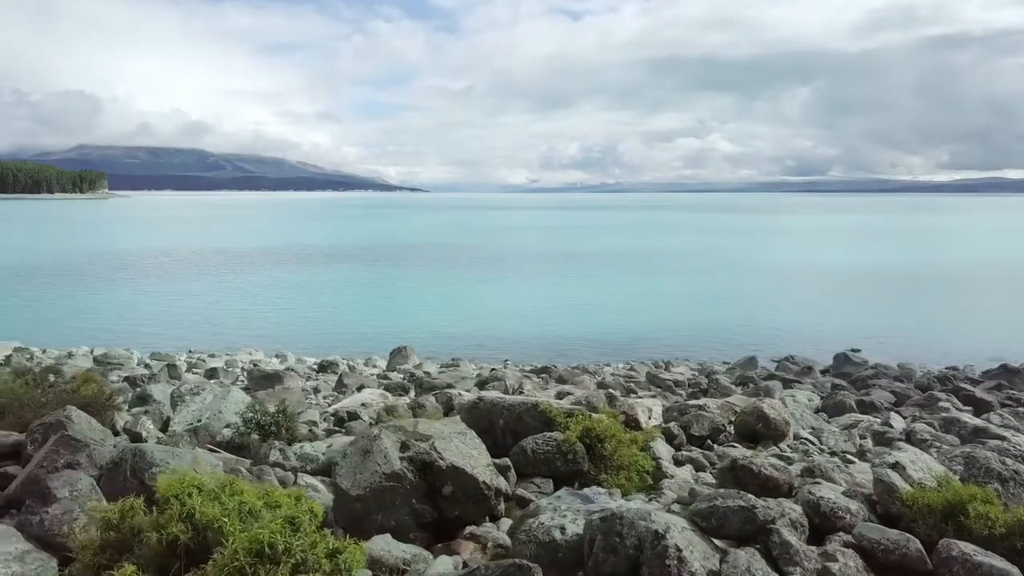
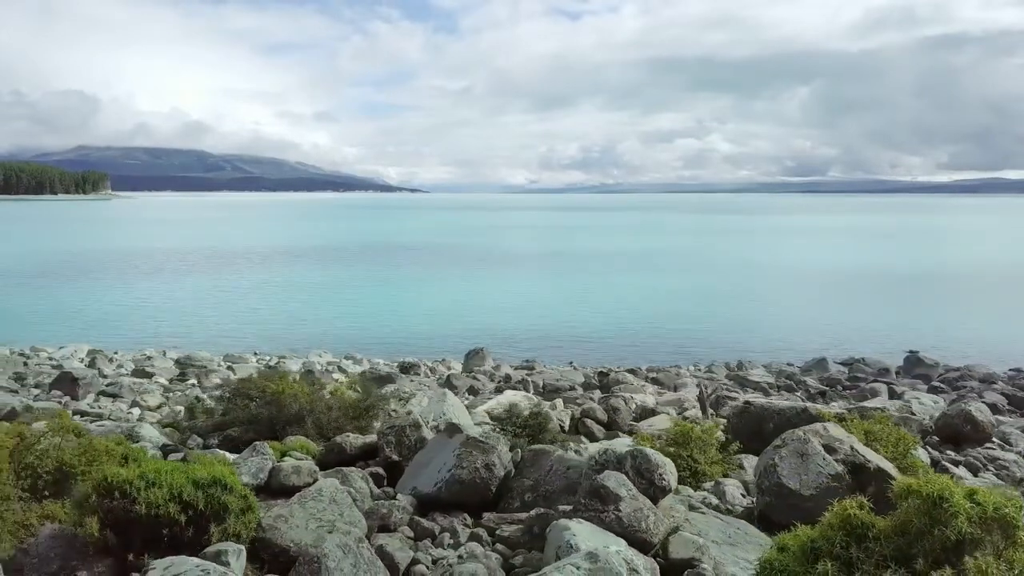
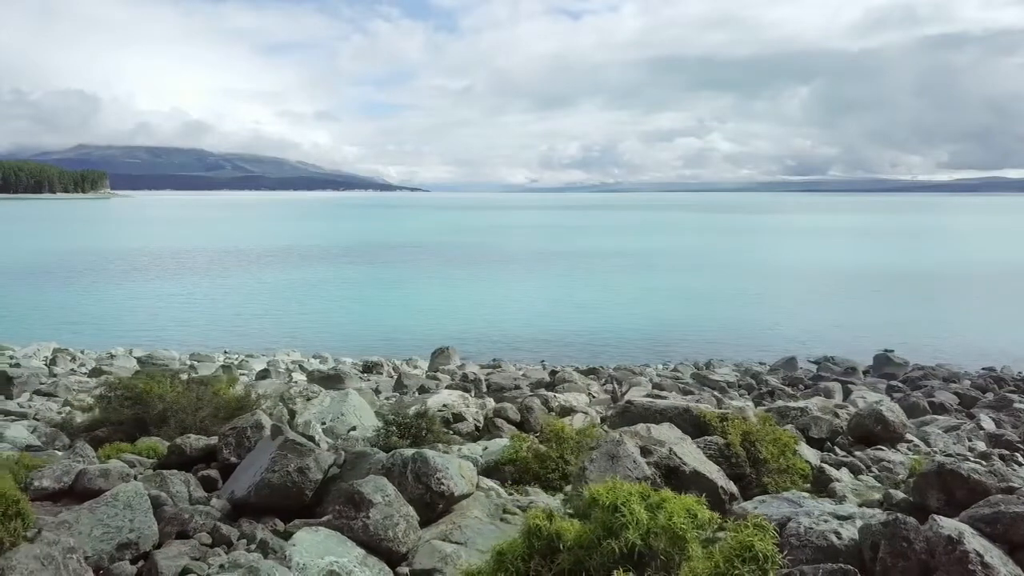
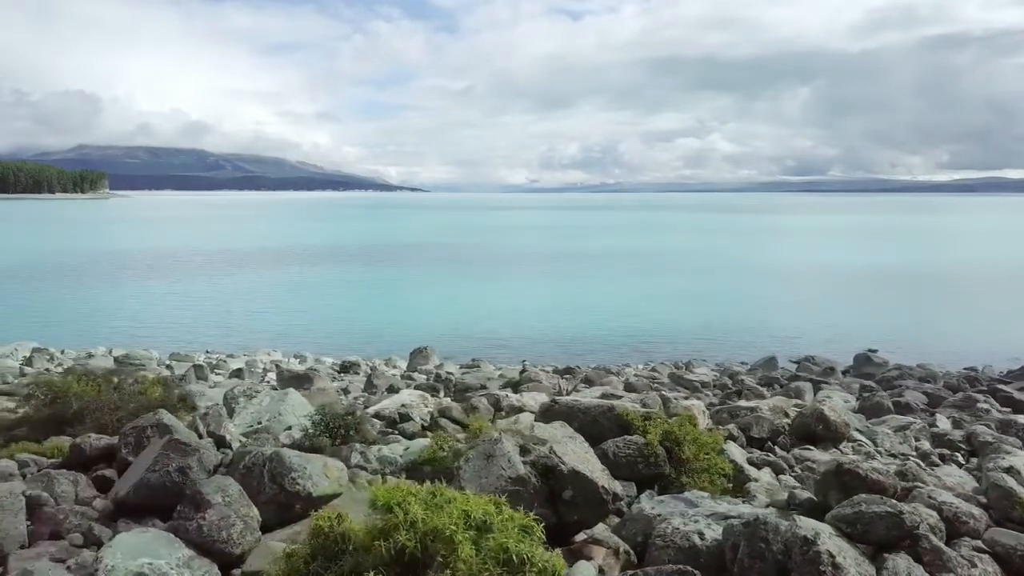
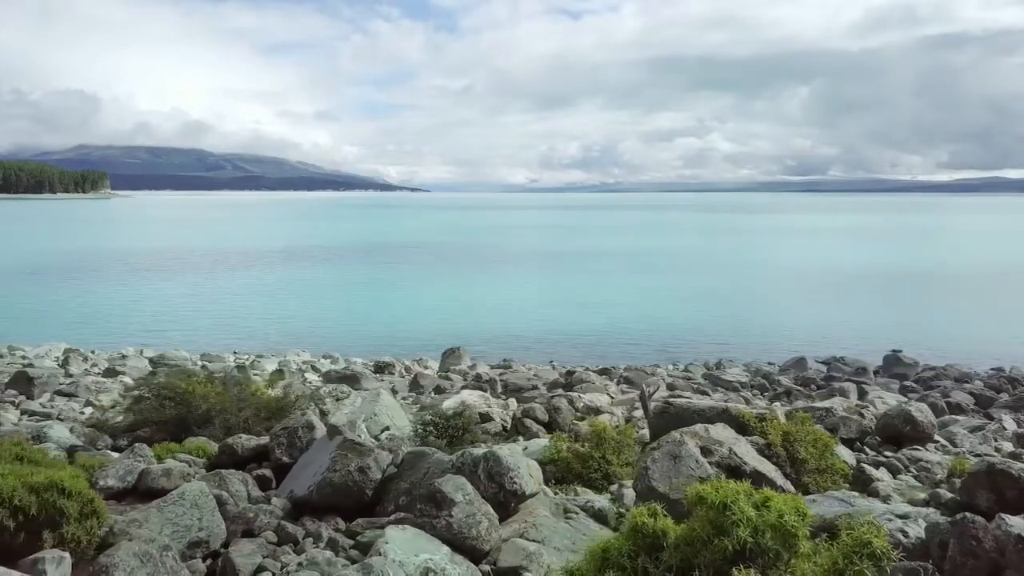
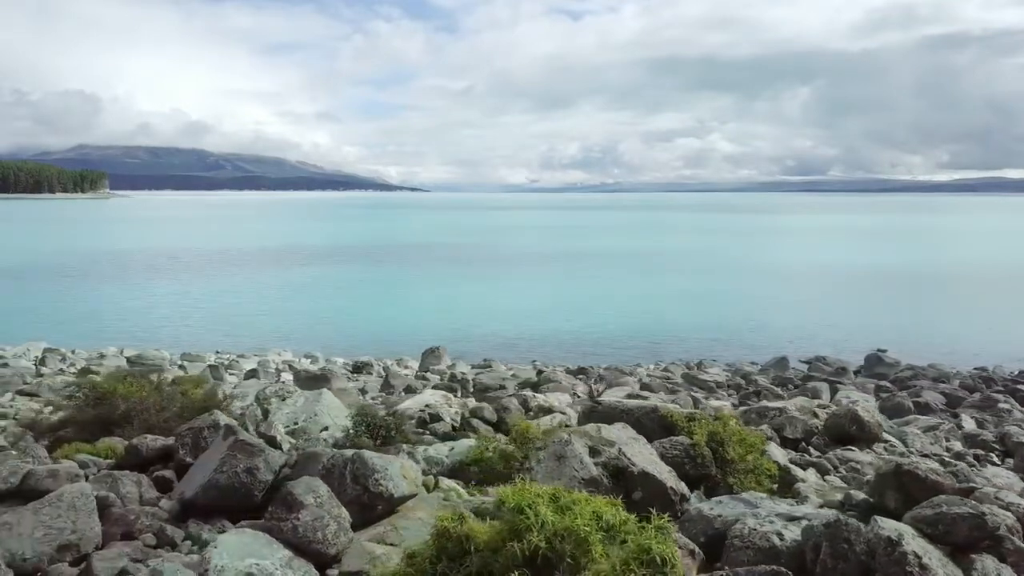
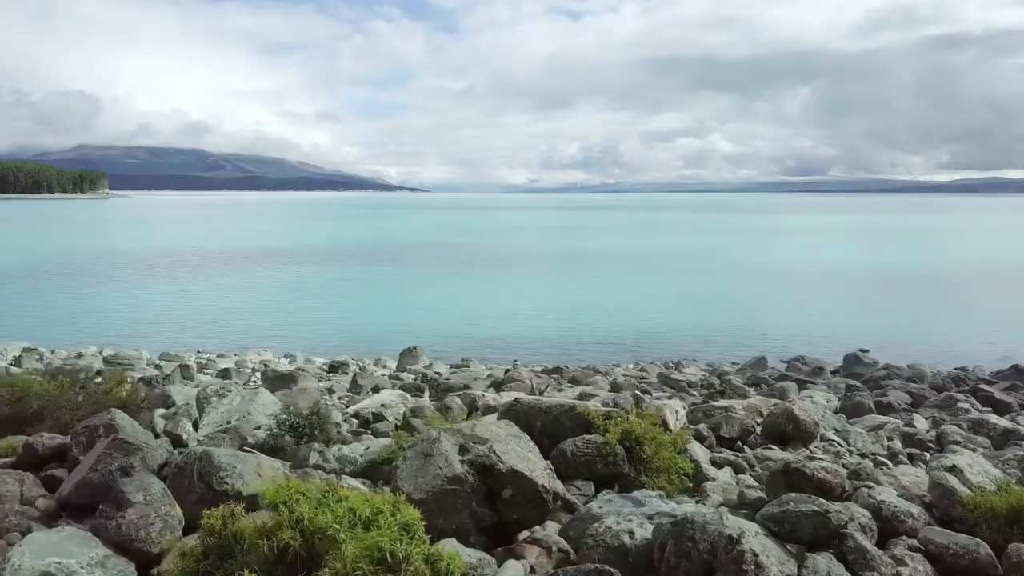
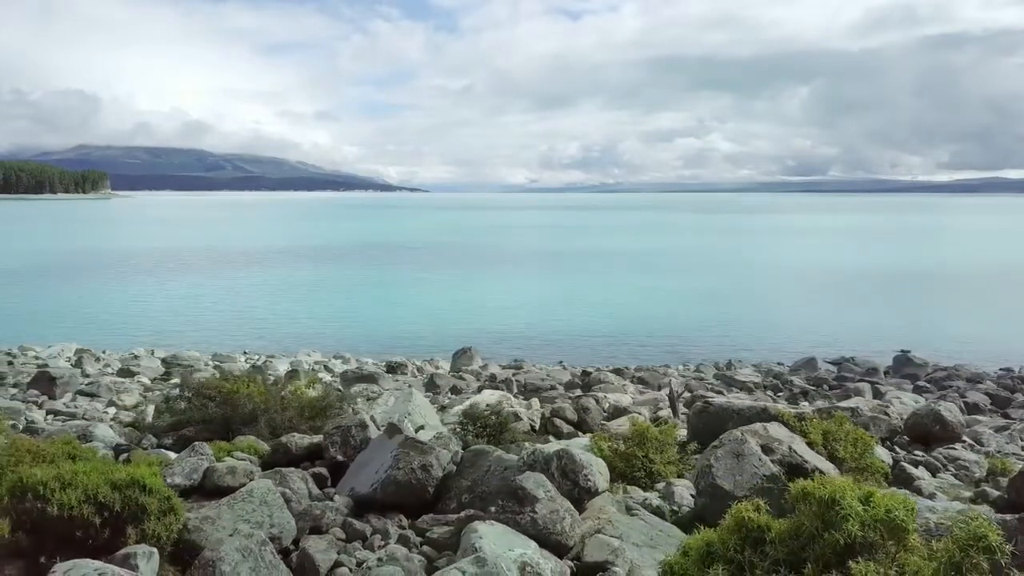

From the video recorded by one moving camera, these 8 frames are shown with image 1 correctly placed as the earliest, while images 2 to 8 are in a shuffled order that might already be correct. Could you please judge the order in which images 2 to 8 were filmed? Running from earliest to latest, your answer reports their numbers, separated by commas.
7, 4, 6, 3, 5, 8, 2
